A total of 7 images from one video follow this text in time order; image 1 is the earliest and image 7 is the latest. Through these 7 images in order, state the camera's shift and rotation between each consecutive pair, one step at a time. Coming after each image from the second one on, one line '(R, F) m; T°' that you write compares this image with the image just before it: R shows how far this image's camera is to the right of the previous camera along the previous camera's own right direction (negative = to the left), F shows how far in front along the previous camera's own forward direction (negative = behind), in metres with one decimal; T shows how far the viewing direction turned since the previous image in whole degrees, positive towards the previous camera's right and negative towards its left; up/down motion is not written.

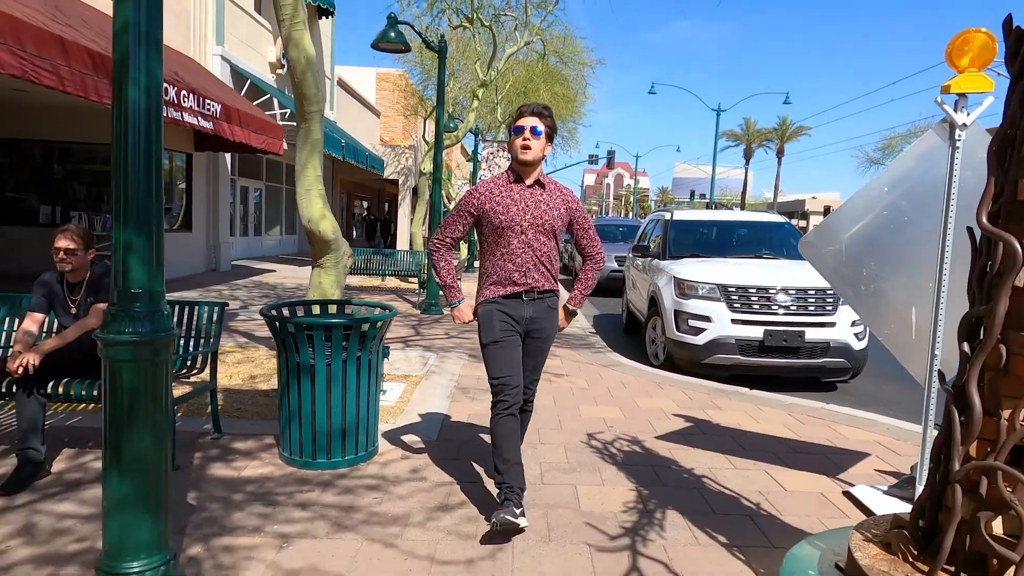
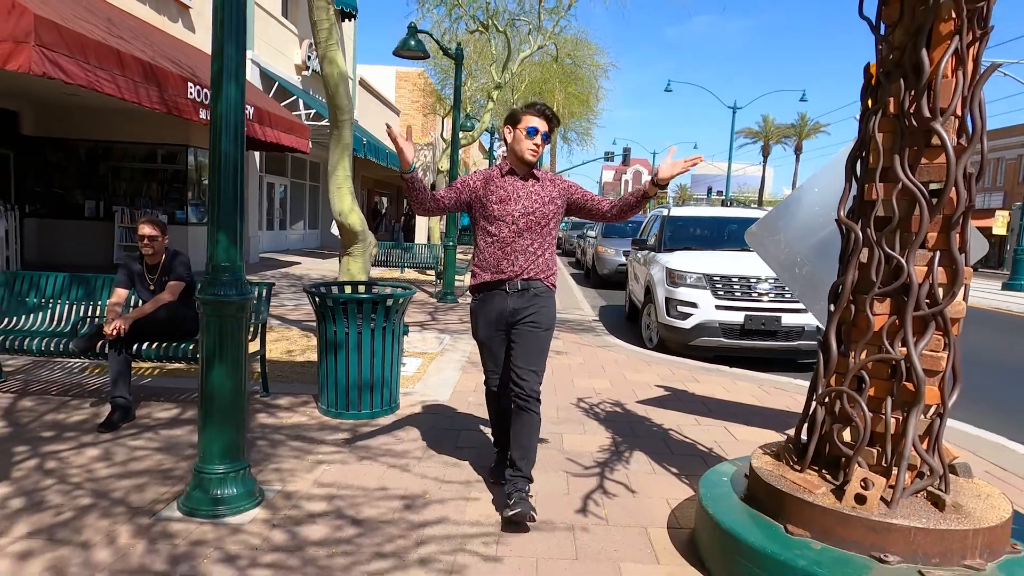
(+0.1, -0.8) m; -2°
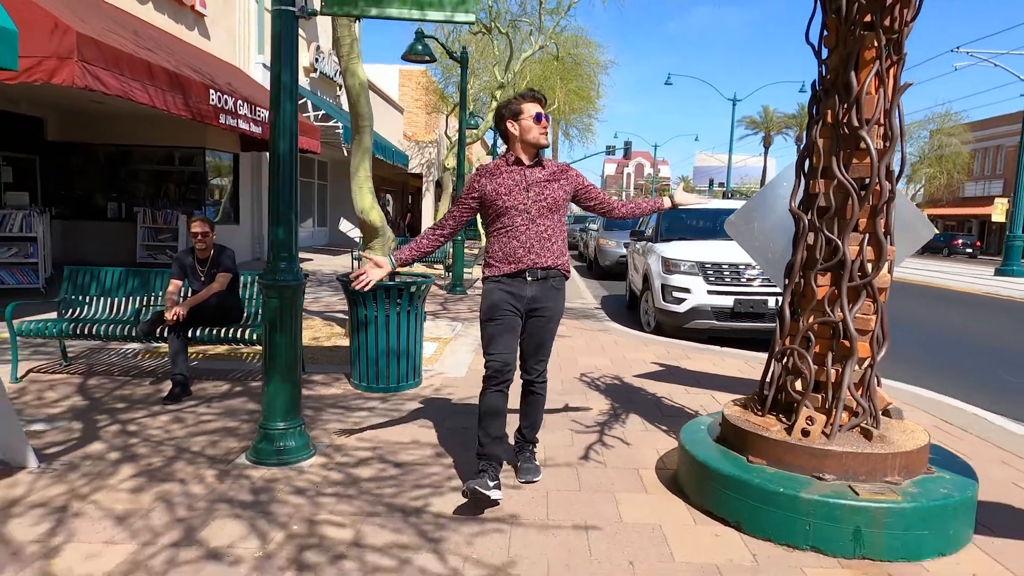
(0.0, -0.6) m; 0°
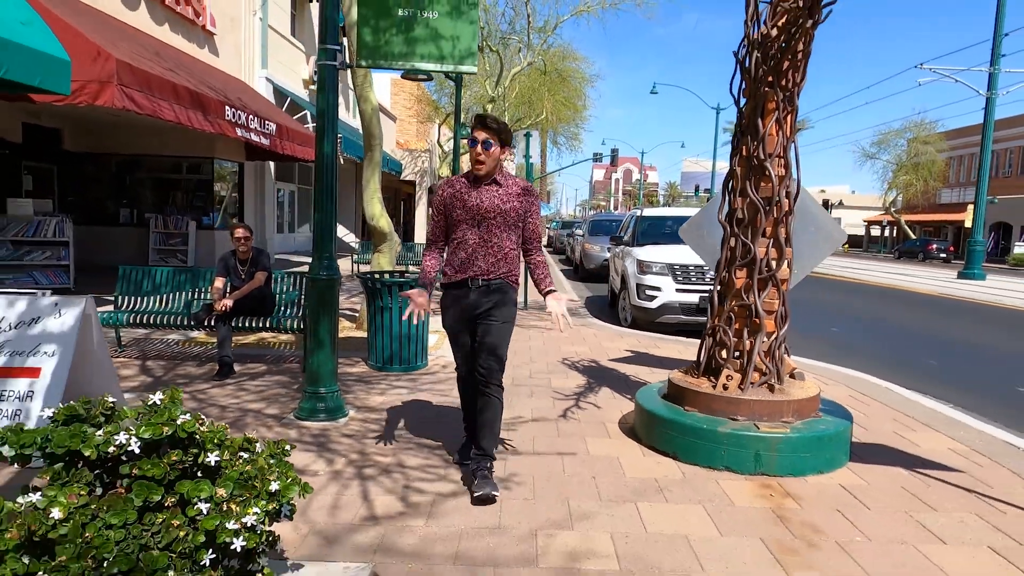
(0.0, -1.0) m; +1°
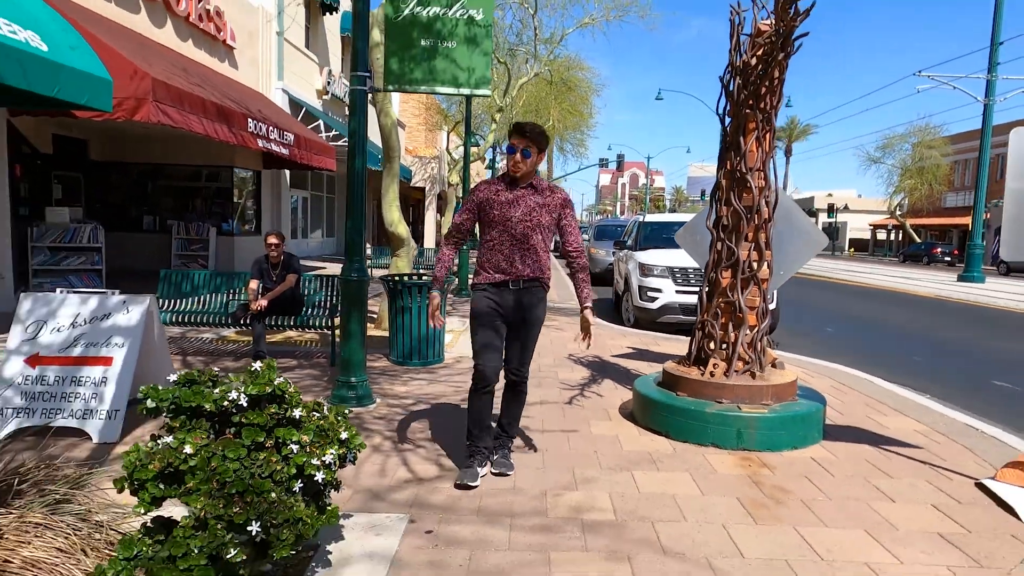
(0.0, -0.6) m; -1°
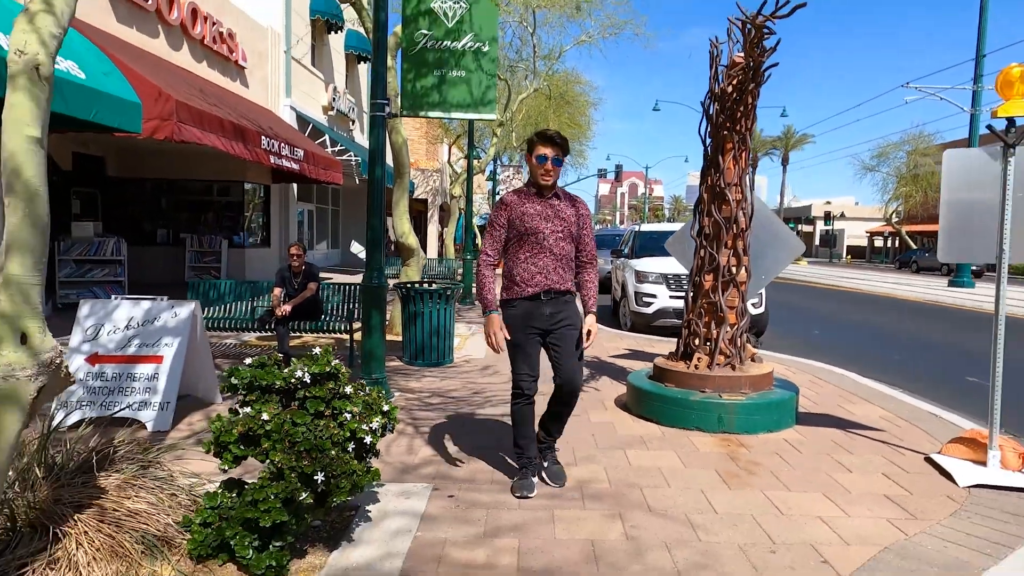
(0.0, -0.6) m; 0°
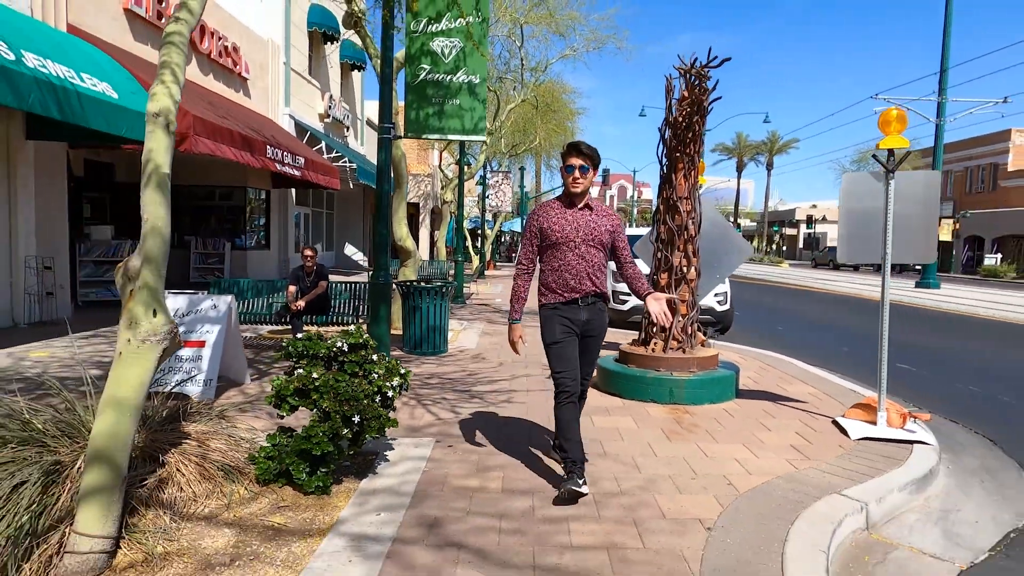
(0.0, -1.0) m; +1°
